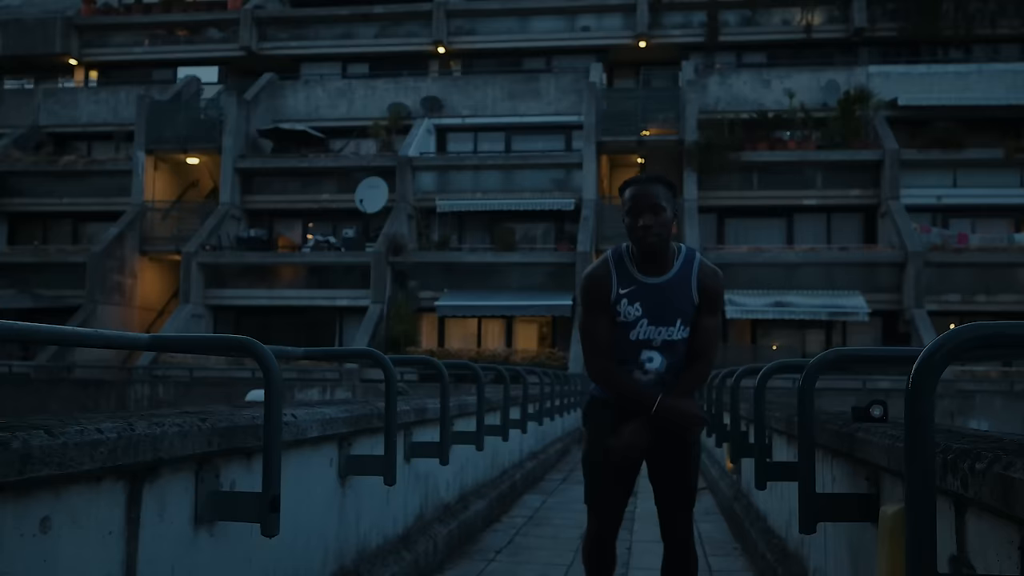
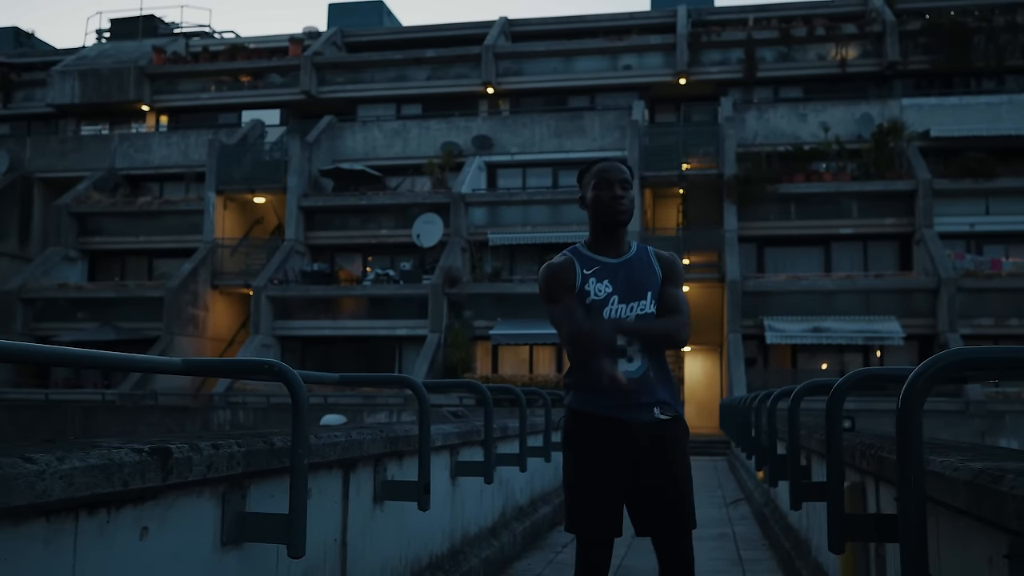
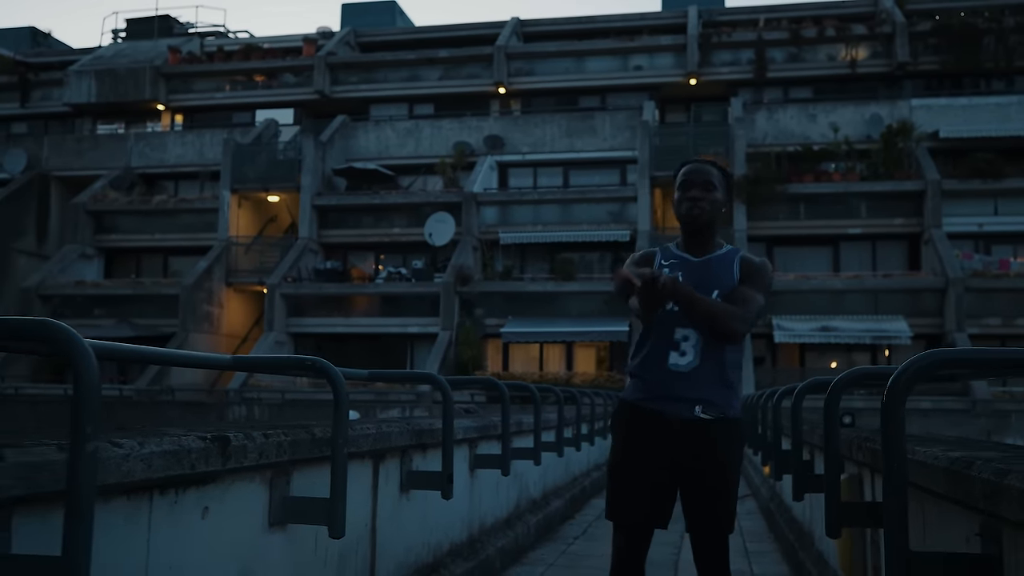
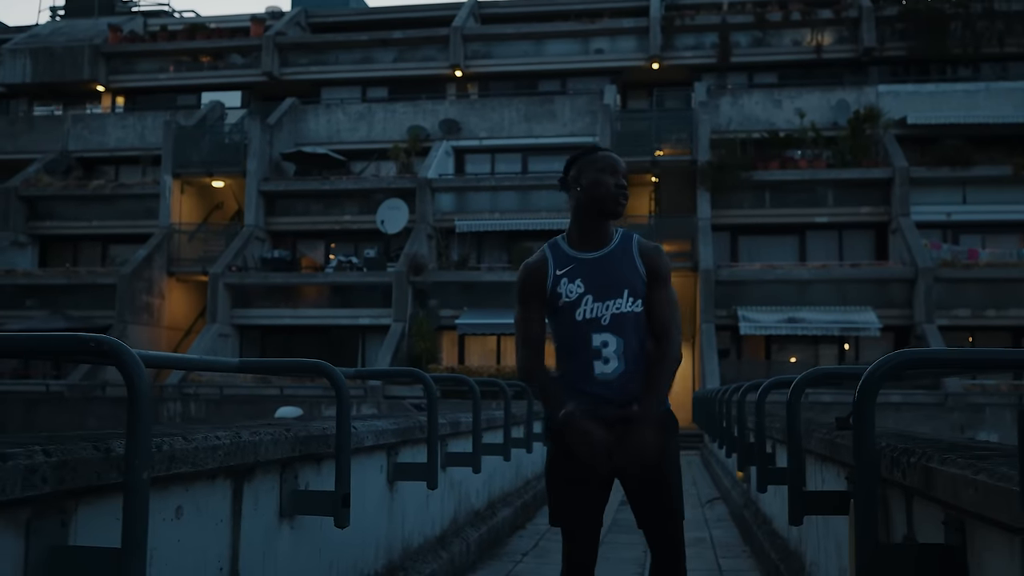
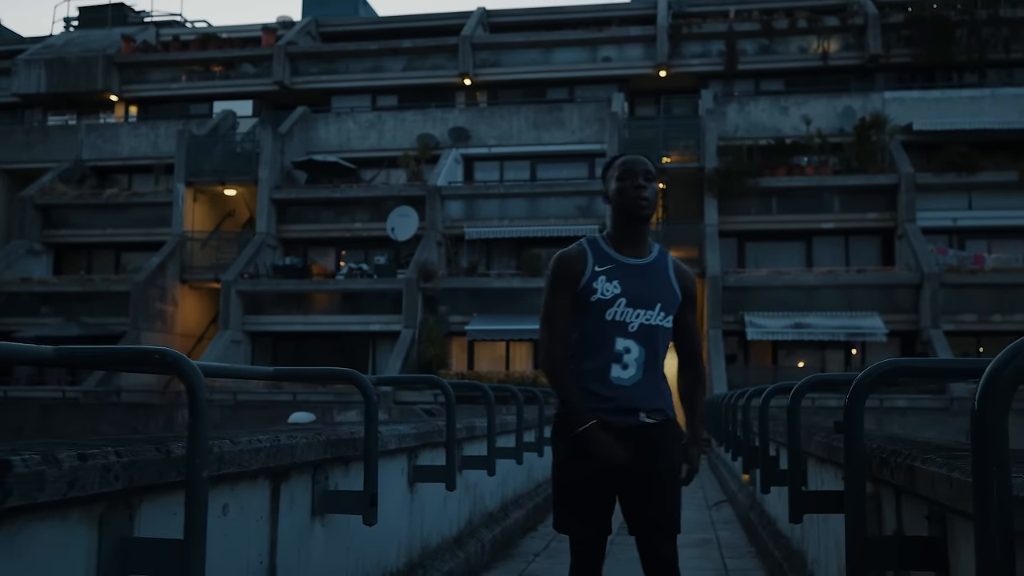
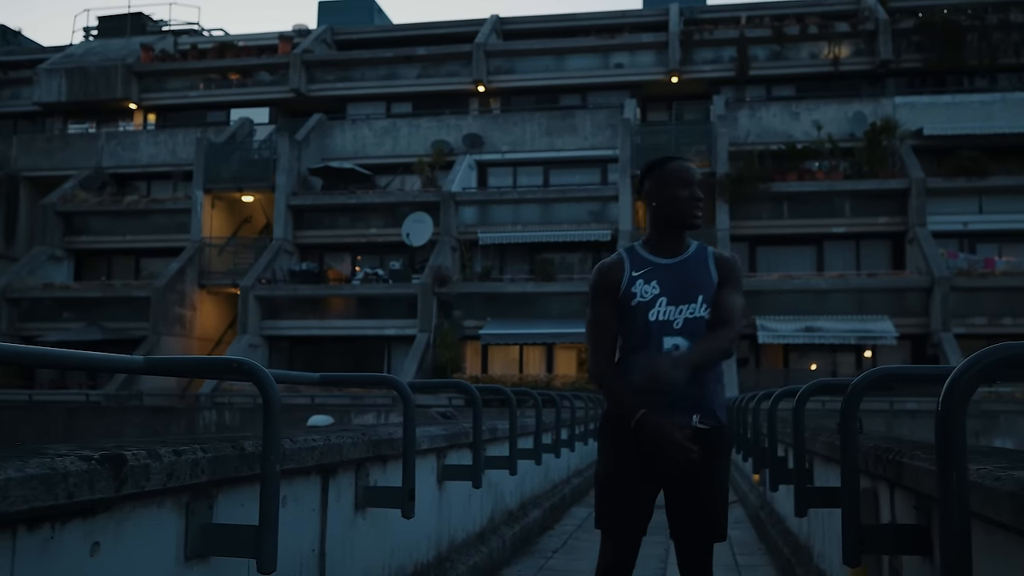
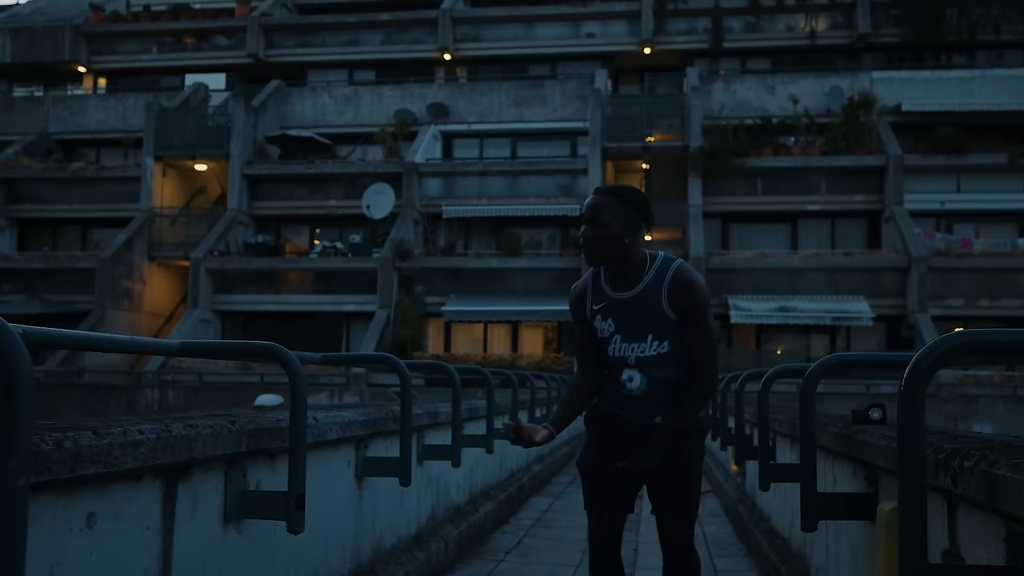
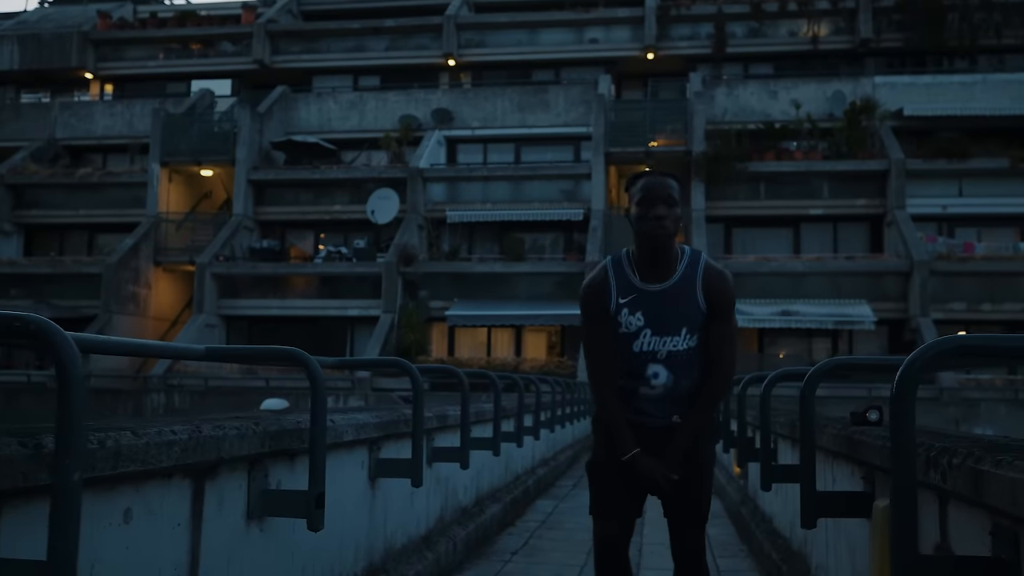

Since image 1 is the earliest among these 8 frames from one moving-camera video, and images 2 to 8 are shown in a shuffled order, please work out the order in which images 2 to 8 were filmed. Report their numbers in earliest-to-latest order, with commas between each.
7, 8, 4, 5, 6, 2, 3
